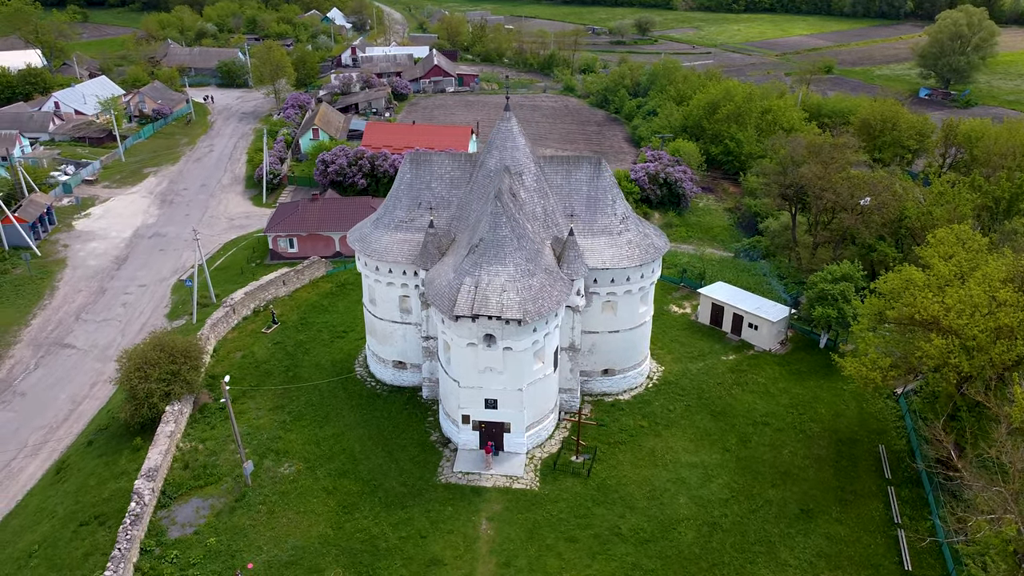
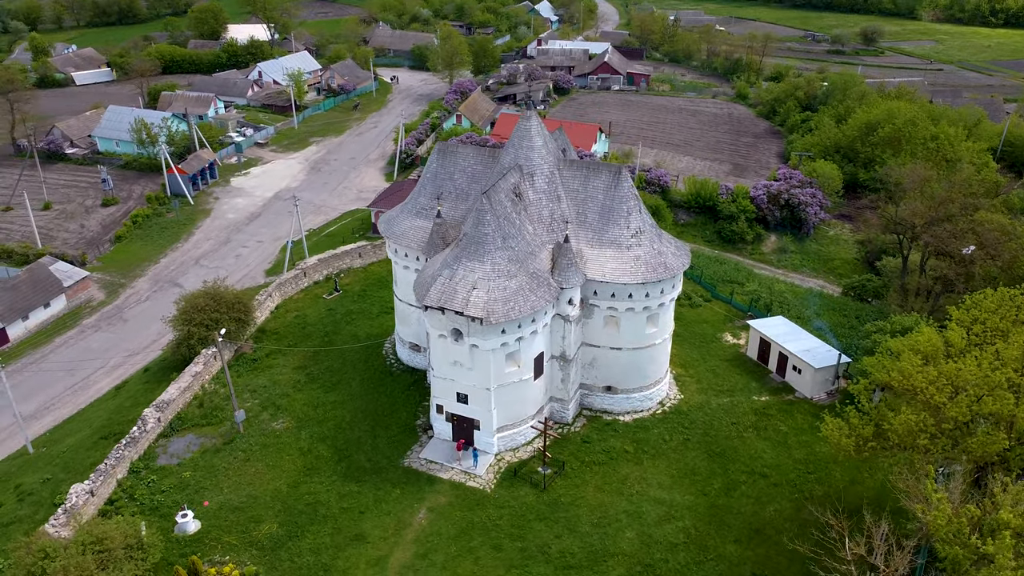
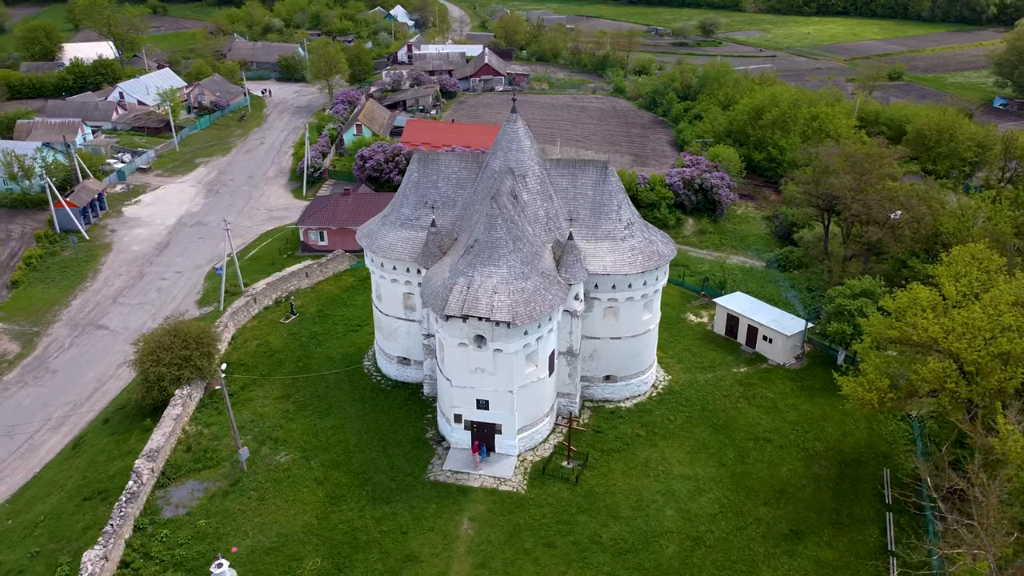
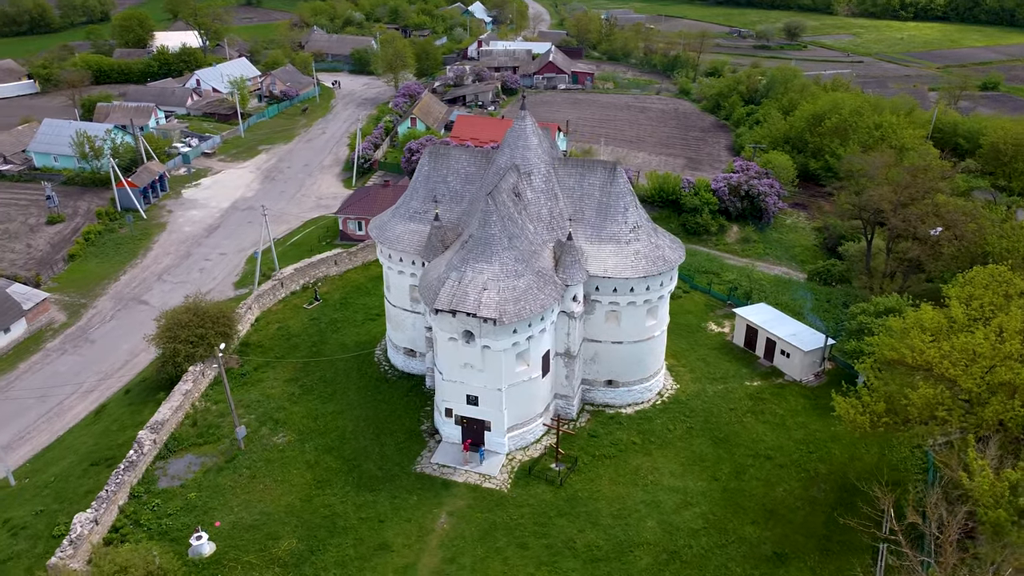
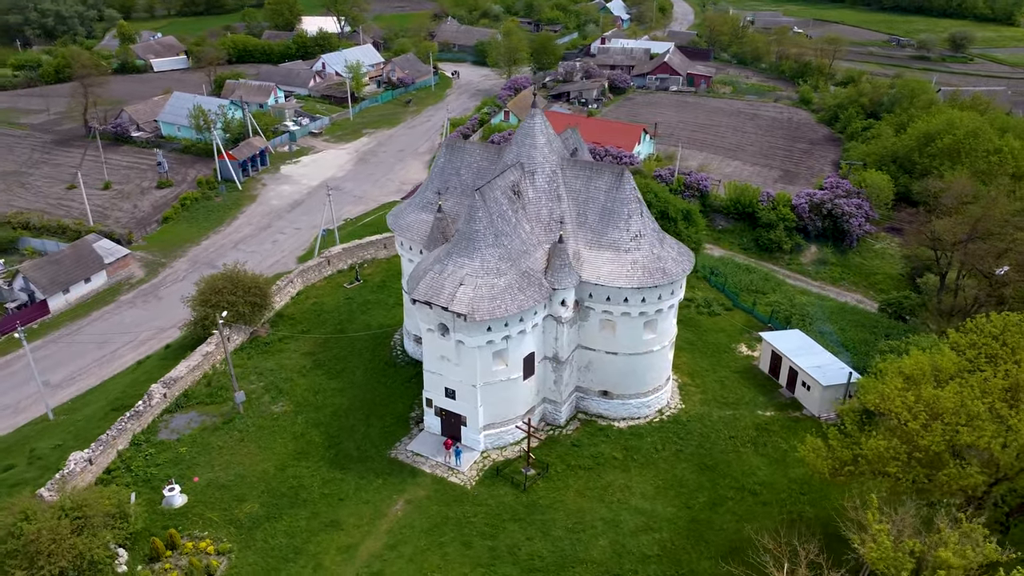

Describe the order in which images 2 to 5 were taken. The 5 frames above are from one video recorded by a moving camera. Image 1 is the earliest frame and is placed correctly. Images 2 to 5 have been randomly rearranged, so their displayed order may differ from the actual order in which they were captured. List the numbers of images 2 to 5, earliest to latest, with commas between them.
3, 4, 2, 5
